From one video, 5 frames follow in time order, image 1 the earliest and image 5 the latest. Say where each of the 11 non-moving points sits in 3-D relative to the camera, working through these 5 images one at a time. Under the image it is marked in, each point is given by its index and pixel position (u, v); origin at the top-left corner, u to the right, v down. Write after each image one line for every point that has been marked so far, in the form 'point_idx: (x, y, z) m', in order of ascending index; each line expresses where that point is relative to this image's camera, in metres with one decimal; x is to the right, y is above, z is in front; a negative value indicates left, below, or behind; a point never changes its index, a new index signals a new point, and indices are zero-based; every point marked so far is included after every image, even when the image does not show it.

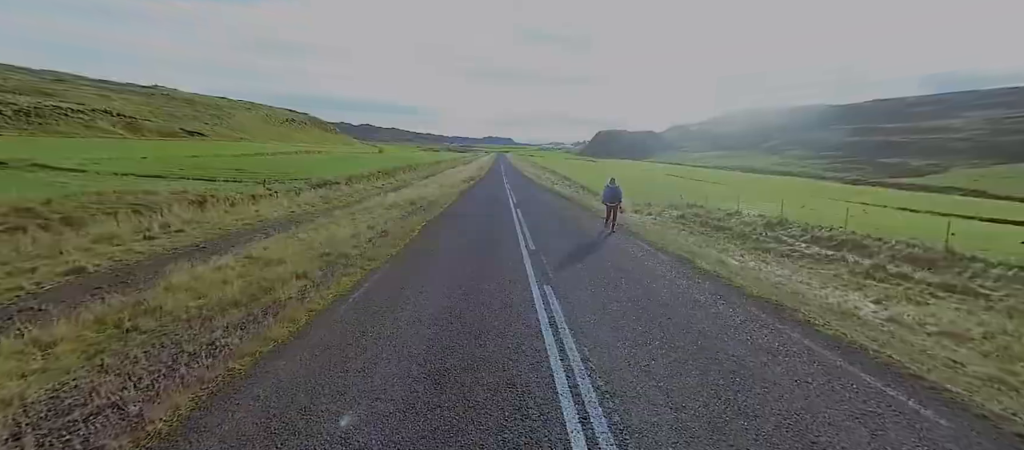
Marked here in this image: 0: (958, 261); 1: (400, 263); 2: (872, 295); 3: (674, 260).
0: (+16.8, -1.4, +14.4) m
1: (-2.9, -1.0, +9.7) m
2: (+10.9, -2.2, +11.6) m
3: (+4.6, -1.1, +11.0) m
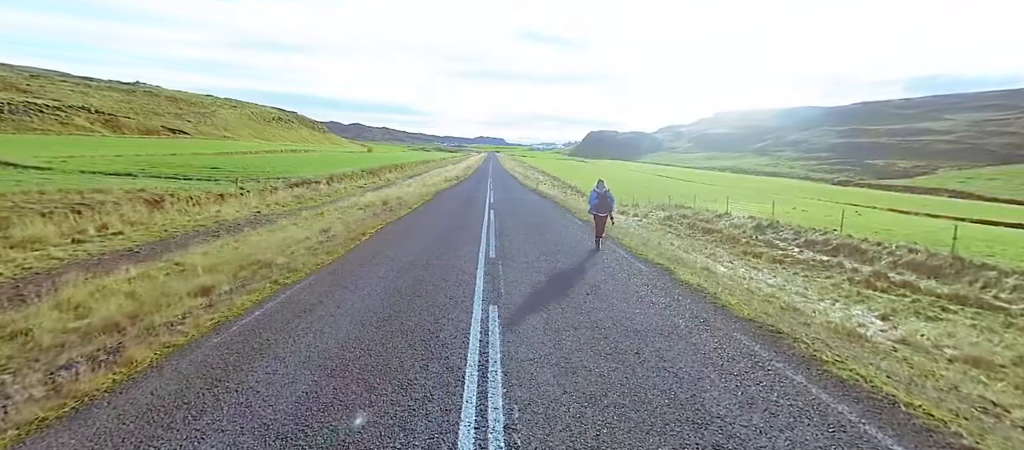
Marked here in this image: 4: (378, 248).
0: (+15.6, -1.5, +13.2) m
1: (-3.9, -1.1, +8.1) m
2: (+9.7, -2.3, +10.3) m
3: (+3.5, -1.2, +9.5) m
4: (-3.8, -0.7, +10.8) m
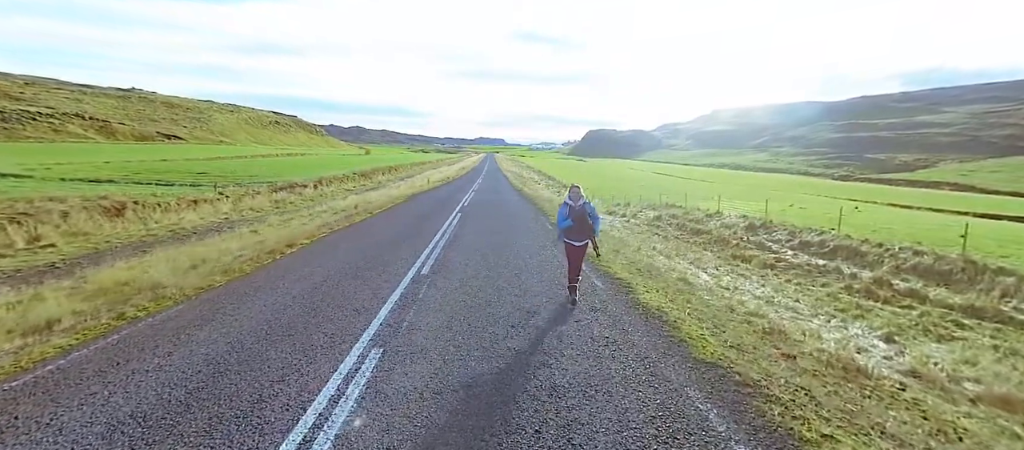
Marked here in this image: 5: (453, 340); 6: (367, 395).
0: (+14.2, -1.5, +11.7) m
1: (-5.4, -1.4, +6.5) m
2: (+8.3, -2.4, +8.7) m
3: (+2.1, -1.4, +8.0) m
4: (-5.3, -1.0, +9.3) m
5: (-0.8, -1.6, +5.4) m
6: (-1.5, -1.8, +4.0) m
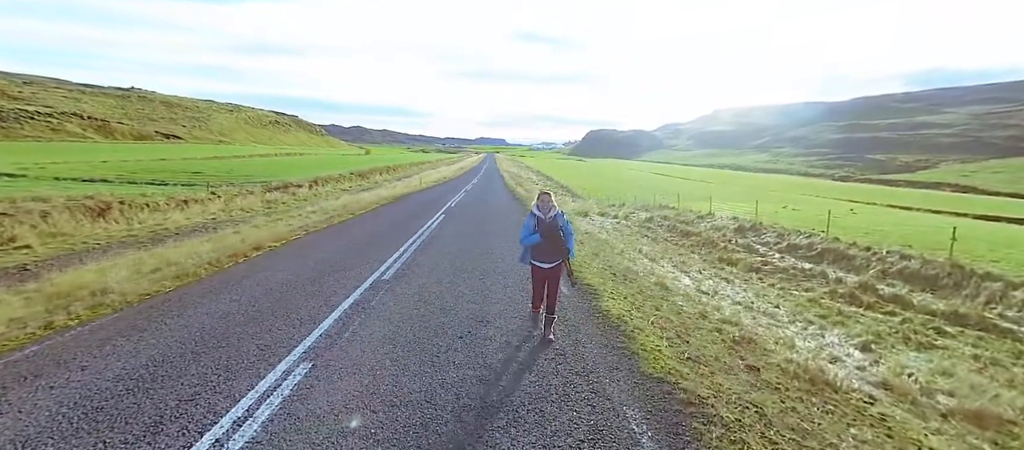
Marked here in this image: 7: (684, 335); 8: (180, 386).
0: (+13.4, -1.6, +11.4) m
1: (-6.1, -1.4, +6.3) m
2: (+7.6, -2.5, +8.4) m
3: (+1.3, -1.4, +7.7) m
4: (-6.0, -1.0, +9.0) m
5: (-1.6, -1.7, +5.1) m
6: (-2.3, -1.8, +3.7) m
7: (+2.9, -1.9, +6.5) m
8: (-3.6, -1.7, +4.2) m
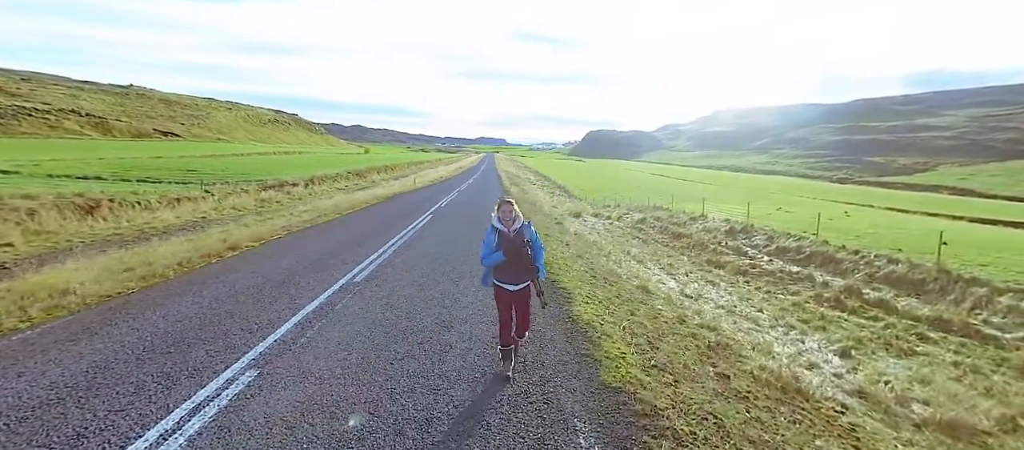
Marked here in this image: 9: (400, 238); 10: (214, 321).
0: (+12.9, -1.7, +11.2) m
1: (-6.7, -1.4, +6.1) m
2: (+7.0, -2.6, +8.3) m
3: (+0.8, -1.5, +7.6) m
4: (-6.6, -1.0, +8.9) m
5: (-2.1, -1.7, +4.9) m
6: (-2.8, -1.9, +3.5) m
7: (+2.4, -1.9, +6.3) m
8: (-4.1, -1.8, +4.0) m
9: (-3.9, -0.5, +13.7) m
10: (-4.6, -1.5, +6.0) m
